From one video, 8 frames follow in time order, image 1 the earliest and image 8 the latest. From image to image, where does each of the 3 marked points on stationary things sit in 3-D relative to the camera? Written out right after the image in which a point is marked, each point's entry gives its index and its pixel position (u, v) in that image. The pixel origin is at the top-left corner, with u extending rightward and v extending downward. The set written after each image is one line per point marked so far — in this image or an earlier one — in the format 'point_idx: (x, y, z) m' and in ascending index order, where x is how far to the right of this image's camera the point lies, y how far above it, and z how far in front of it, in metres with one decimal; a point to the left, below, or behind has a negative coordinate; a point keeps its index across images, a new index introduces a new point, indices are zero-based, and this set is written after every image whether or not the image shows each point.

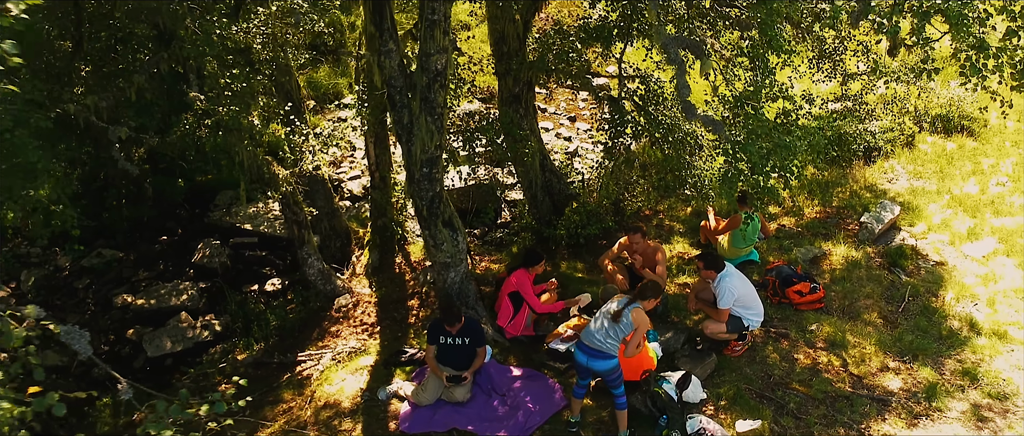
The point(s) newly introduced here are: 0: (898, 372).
0: (+3.2, -1.3, +7.9) m
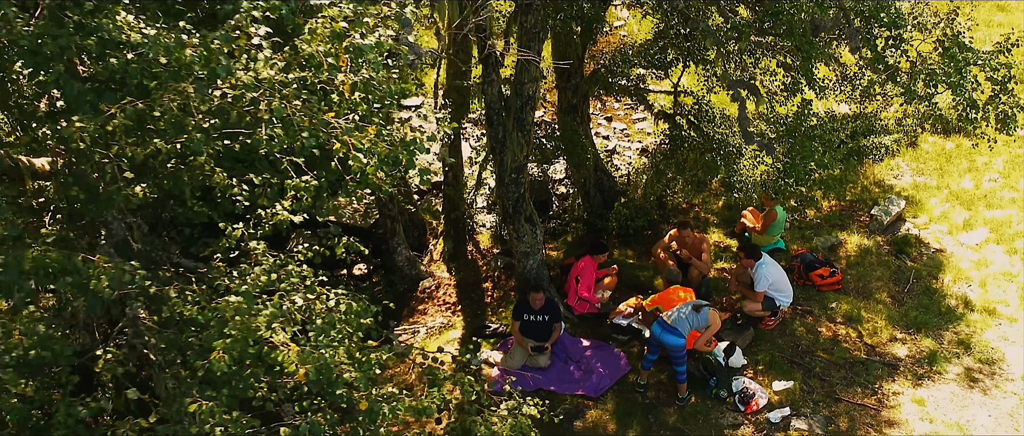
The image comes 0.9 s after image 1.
0: (+3.9, -1.2, +9.5) m
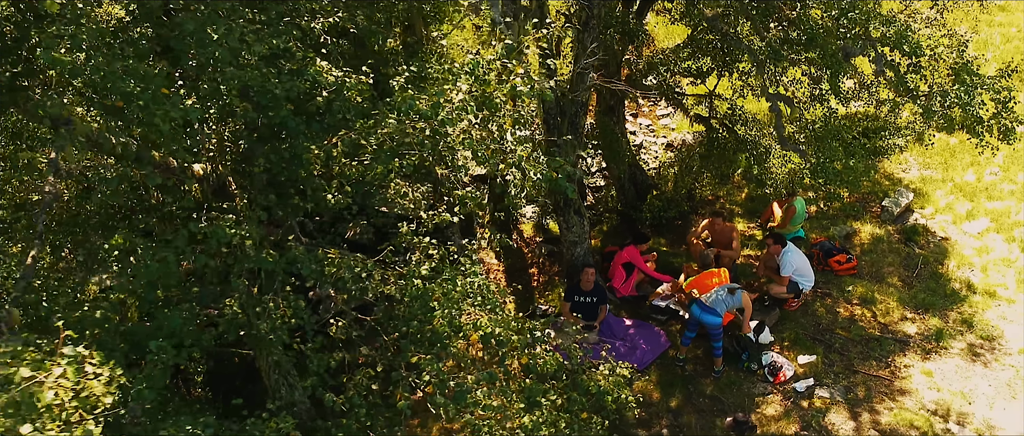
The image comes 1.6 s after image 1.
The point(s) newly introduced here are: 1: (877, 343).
0: (+4.5, -1.1, +10.6) m
1: (+3.9, -1.3, +10.3) m
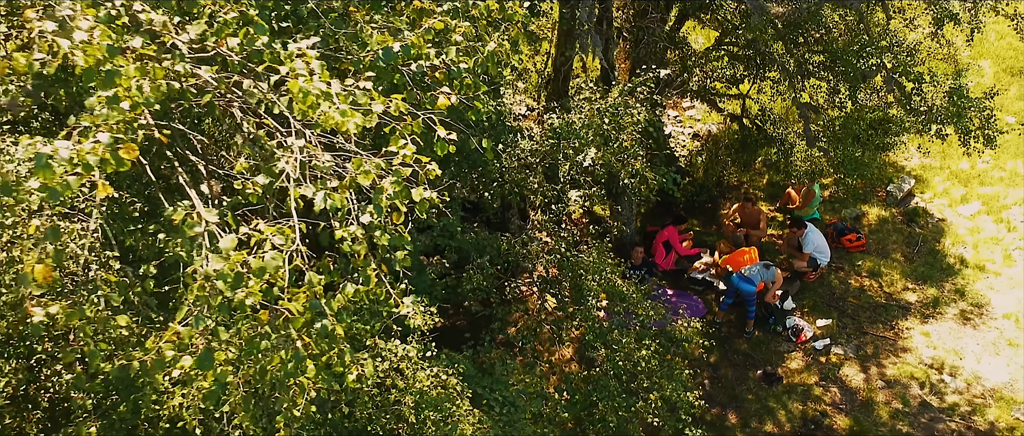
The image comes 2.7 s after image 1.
0: (+5.2, -0.9, +12.4) m
1: (+4.7, -1.2, +12.1) m
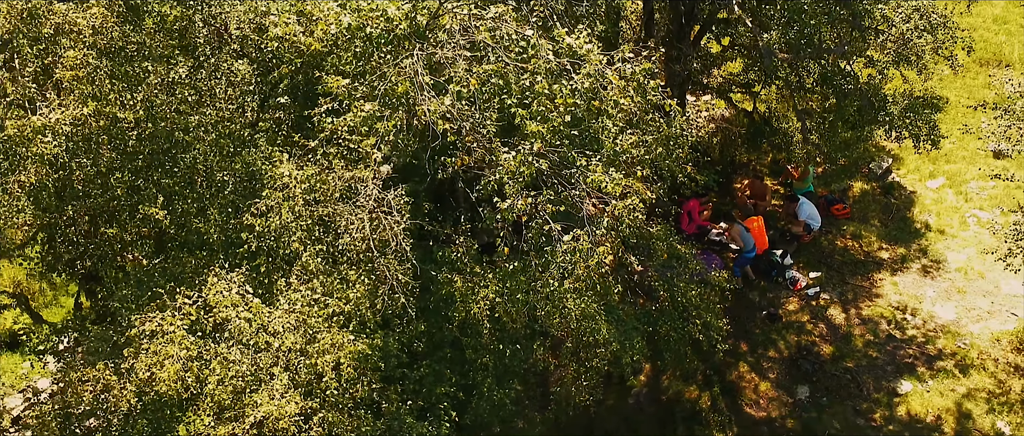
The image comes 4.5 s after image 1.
0: (+6.2, -0.5, +15.8) m
1: (+5.6, -0.7, +15.4) m
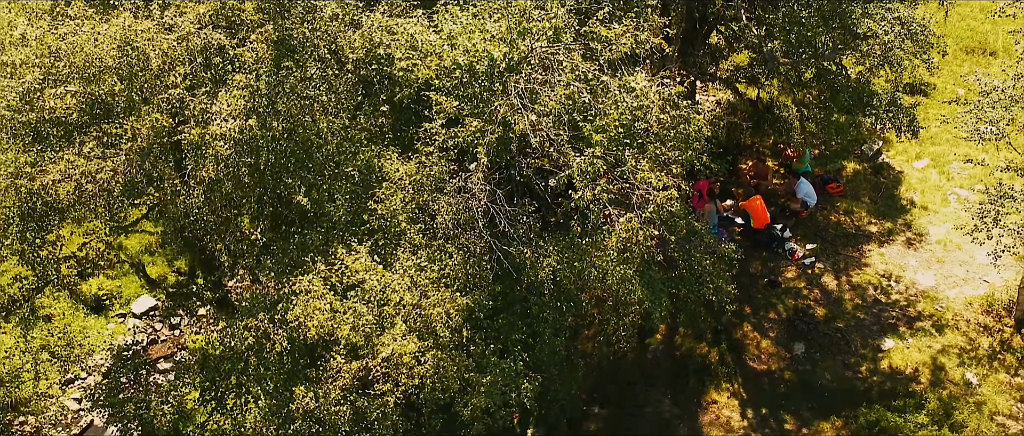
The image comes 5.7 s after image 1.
0: (+6.7, -0.1, +17.7) m
1: (+6.2, -0.3, +17.4) m
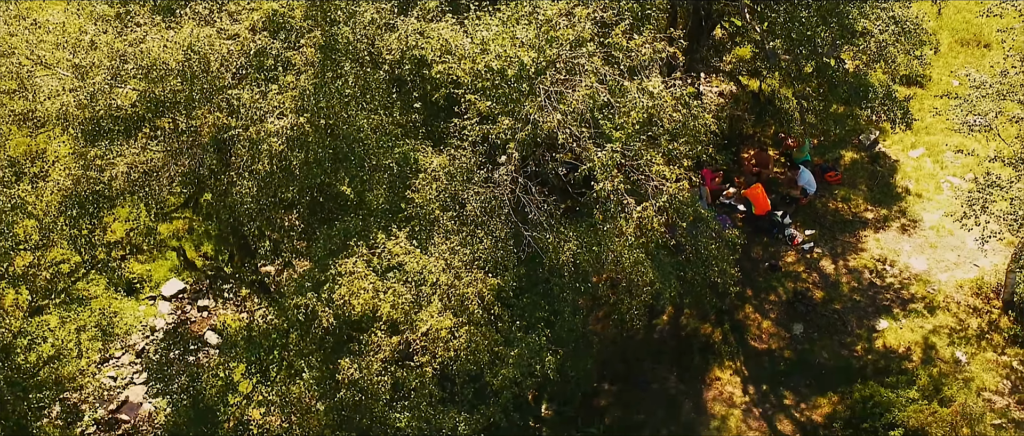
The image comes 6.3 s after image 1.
0: (+7.0, +0.1, +18.5) m
1: (+6.4, -0.1, +18.2) m
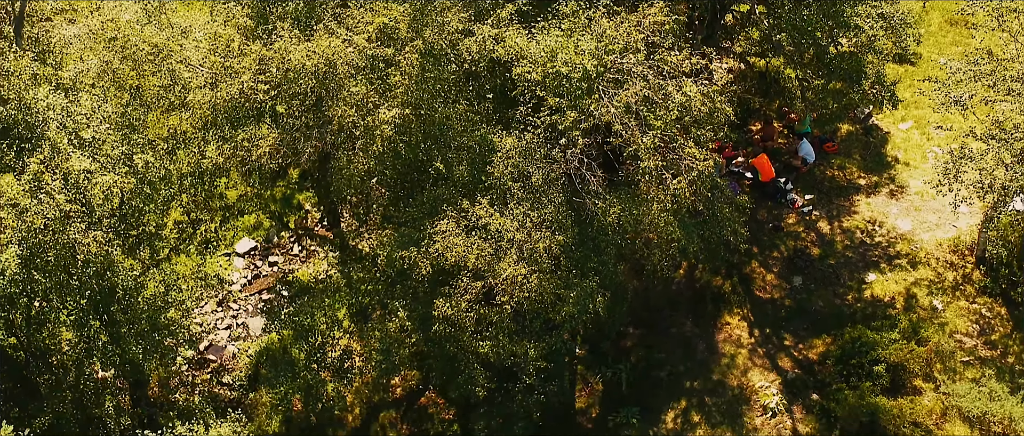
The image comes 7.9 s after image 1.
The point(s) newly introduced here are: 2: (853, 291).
0: (+7.7, +0.9, +20.9) m
1: (+7.1, +0.6, +20.6) m
2: (+6.3, -1.4, +17.8) m
